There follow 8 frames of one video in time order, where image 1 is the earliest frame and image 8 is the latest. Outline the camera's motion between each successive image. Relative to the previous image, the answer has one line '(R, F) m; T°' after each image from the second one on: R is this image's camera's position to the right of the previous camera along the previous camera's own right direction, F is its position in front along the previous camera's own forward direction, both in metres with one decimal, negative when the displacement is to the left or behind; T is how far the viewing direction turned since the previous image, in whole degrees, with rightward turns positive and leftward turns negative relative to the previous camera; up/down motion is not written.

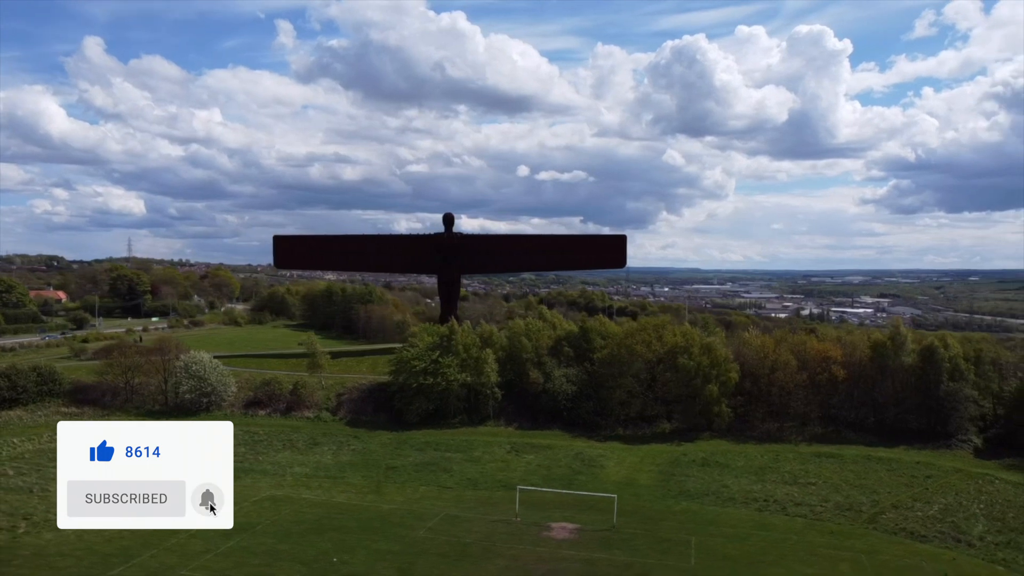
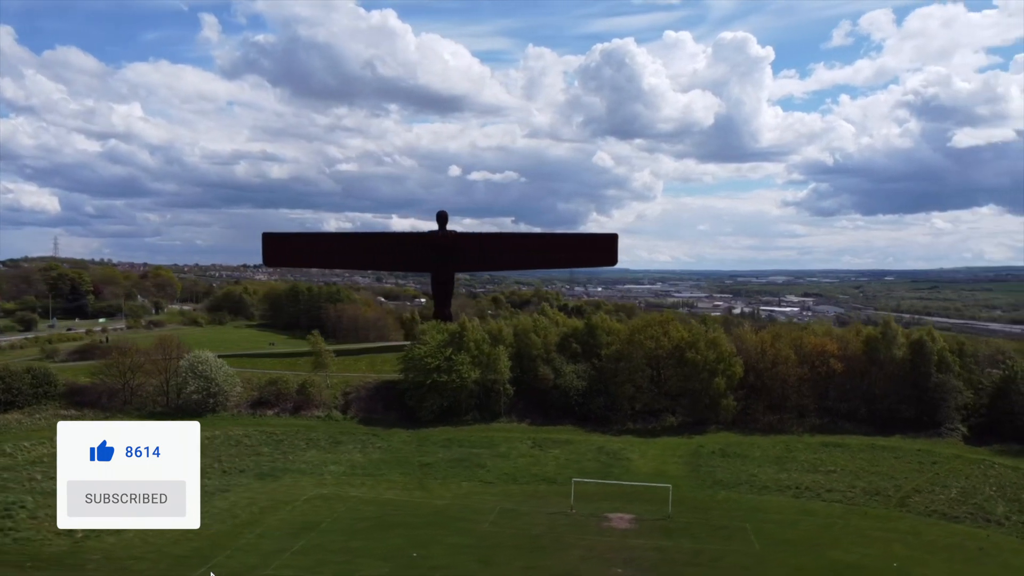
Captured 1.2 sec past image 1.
(-5.1, -0.2) m; +5°
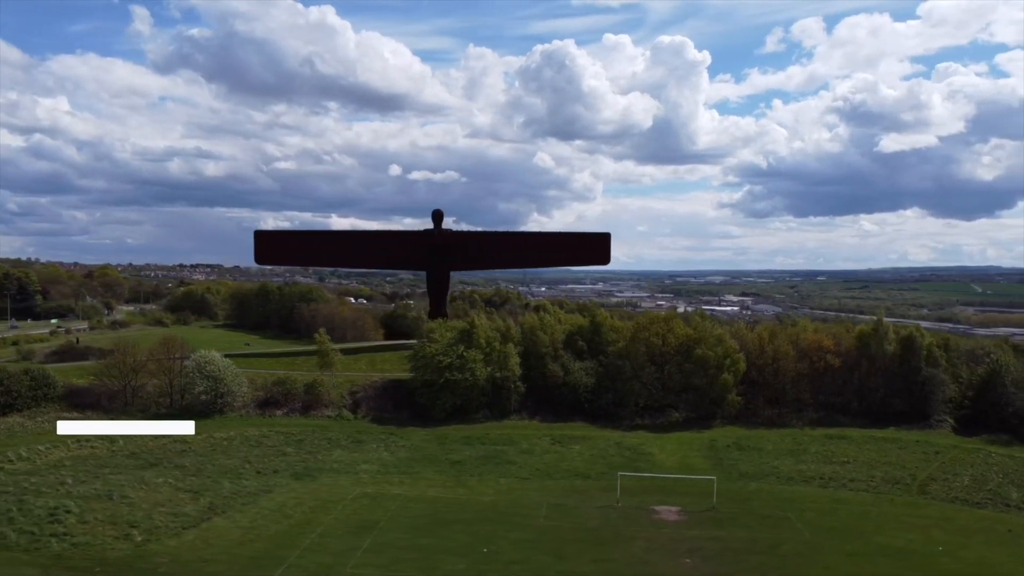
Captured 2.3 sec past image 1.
(-4.4, -0.1) m; +4°
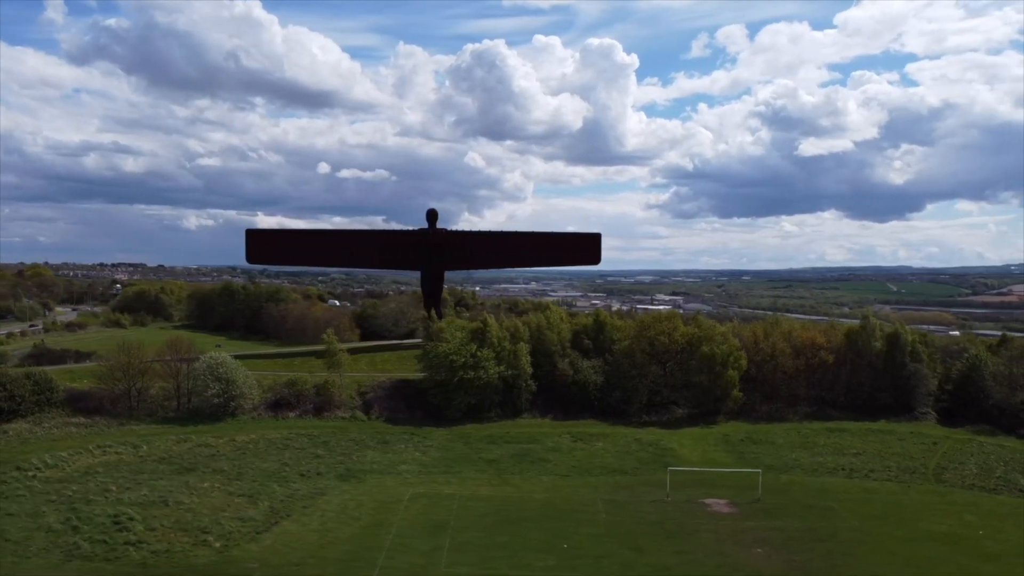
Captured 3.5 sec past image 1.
(-5.2, -0.1) m; +5°
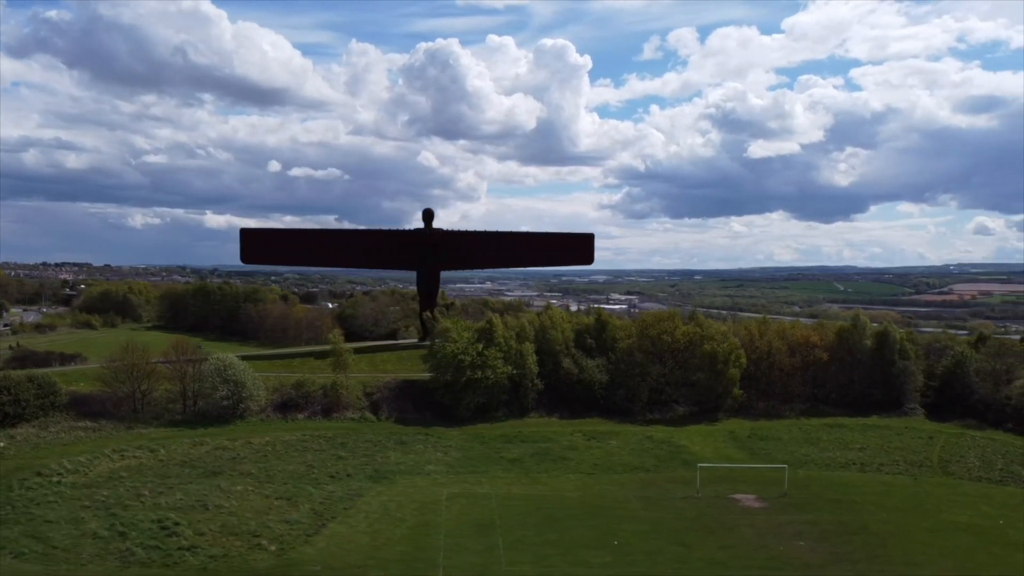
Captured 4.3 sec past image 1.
(-3.4, -0.1) m; +3°
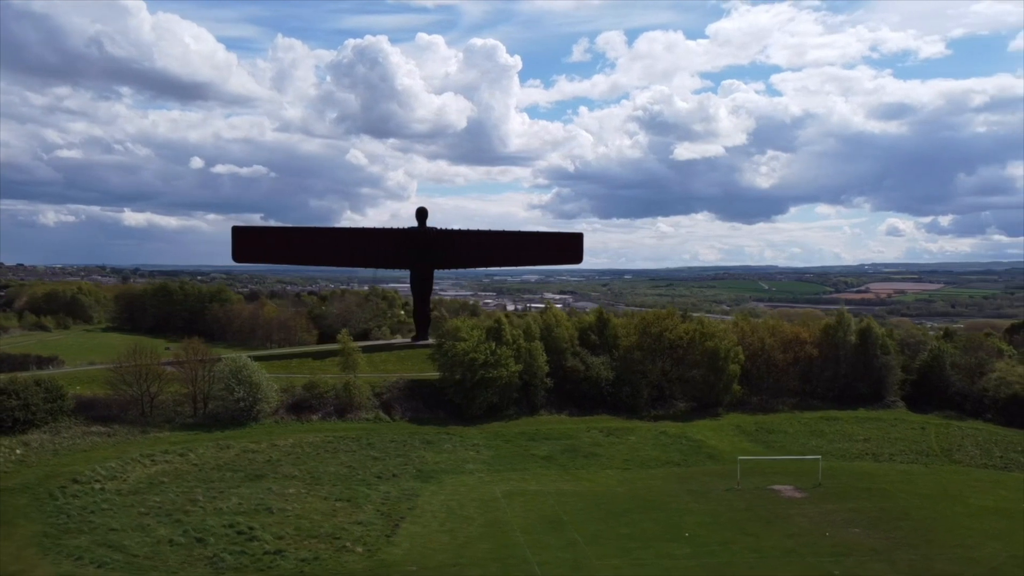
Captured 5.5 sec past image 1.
(-5.1, +0.1) m; +5°
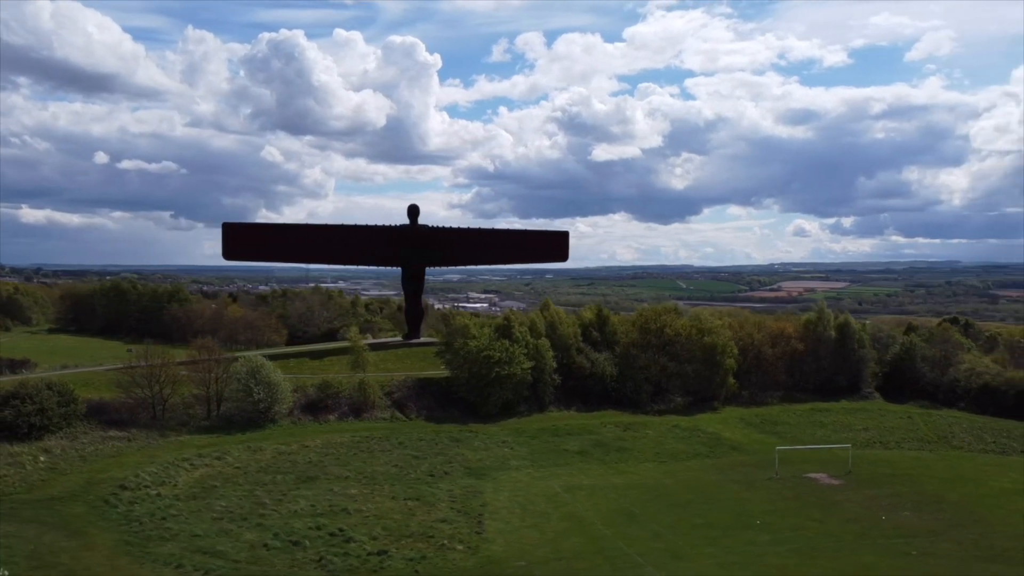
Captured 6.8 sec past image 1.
(-5.7, +0.2) m; +6°
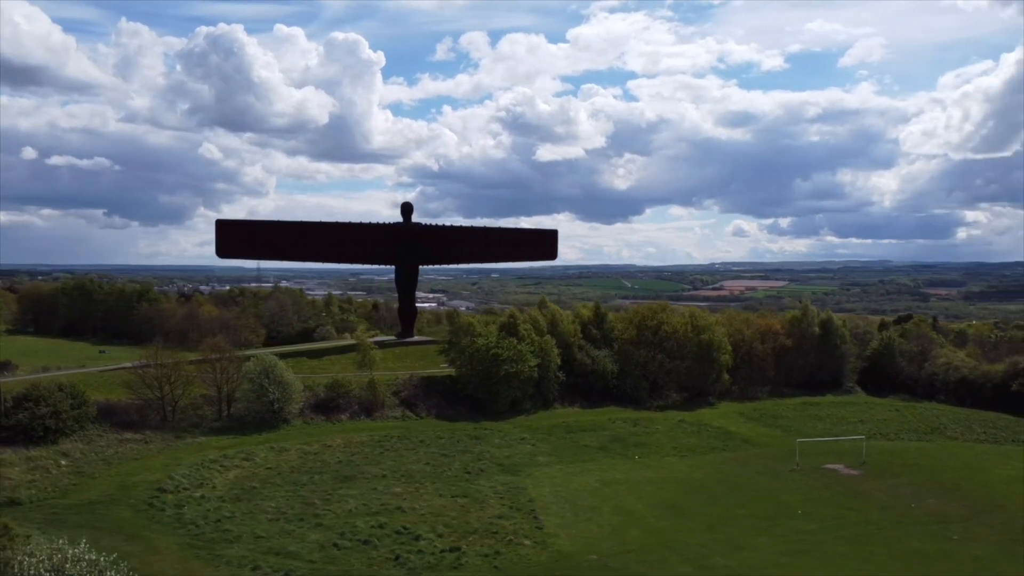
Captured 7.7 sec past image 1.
(-3.9, +0.1) m; +4°
